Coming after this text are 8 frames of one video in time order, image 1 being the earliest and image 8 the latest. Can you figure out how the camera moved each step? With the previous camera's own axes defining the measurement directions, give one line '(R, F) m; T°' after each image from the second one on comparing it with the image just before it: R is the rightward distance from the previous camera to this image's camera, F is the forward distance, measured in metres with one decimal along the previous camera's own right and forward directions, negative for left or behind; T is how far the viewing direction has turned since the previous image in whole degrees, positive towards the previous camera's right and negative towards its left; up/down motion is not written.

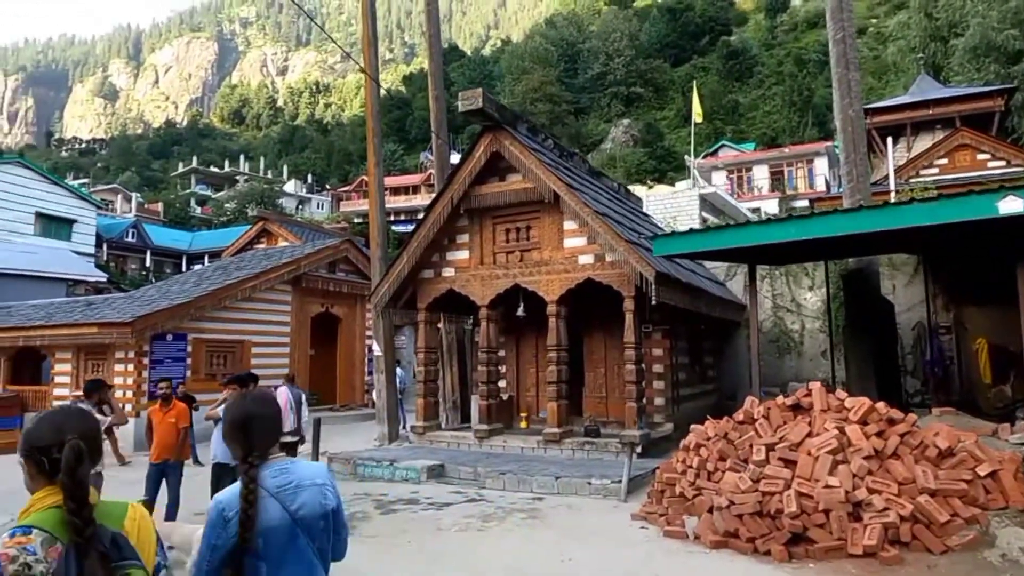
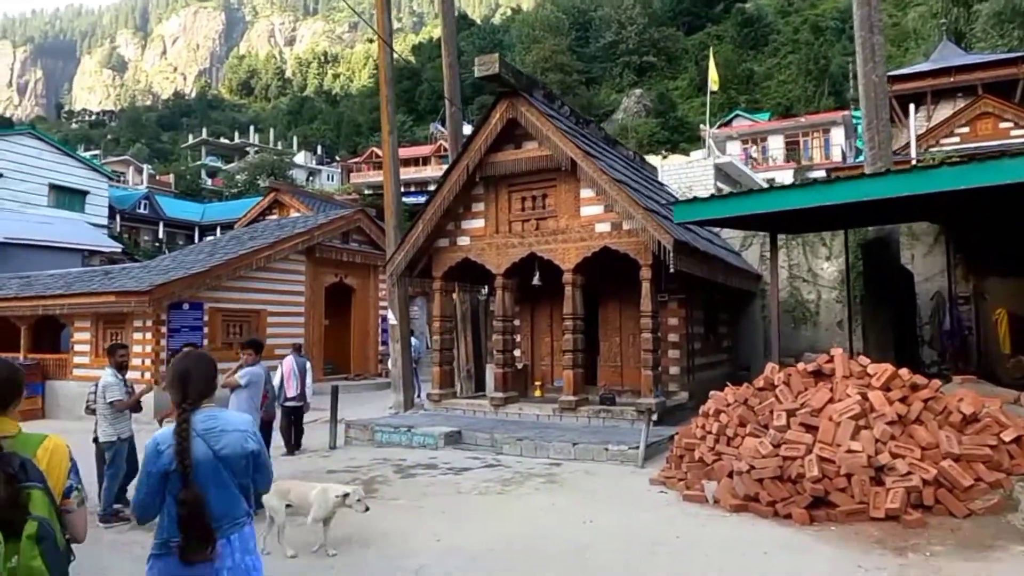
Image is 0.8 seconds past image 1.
(-0.1, 0.0) m; -1°
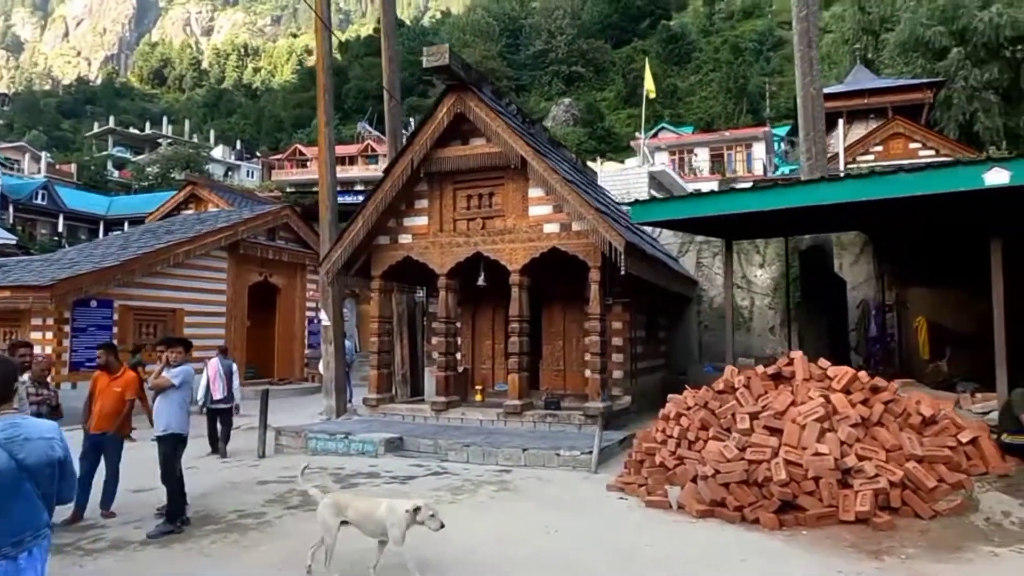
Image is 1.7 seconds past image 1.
(-0.4, +0.4) m; +7°
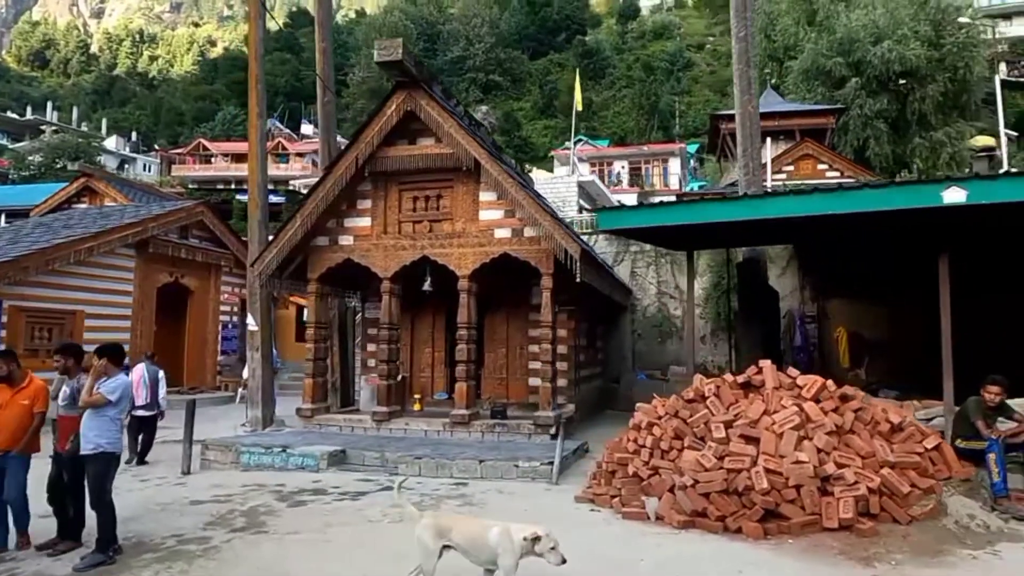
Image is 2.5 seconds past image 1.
(-0.7, +0.3) m; +8°
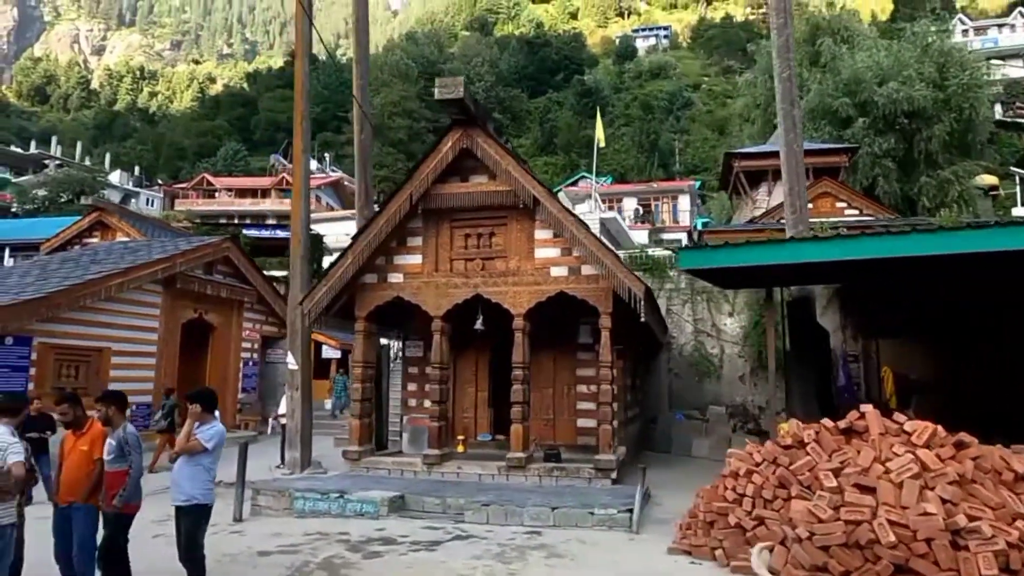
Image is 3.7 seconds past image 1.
(-1.1, +0.2) m; +1°
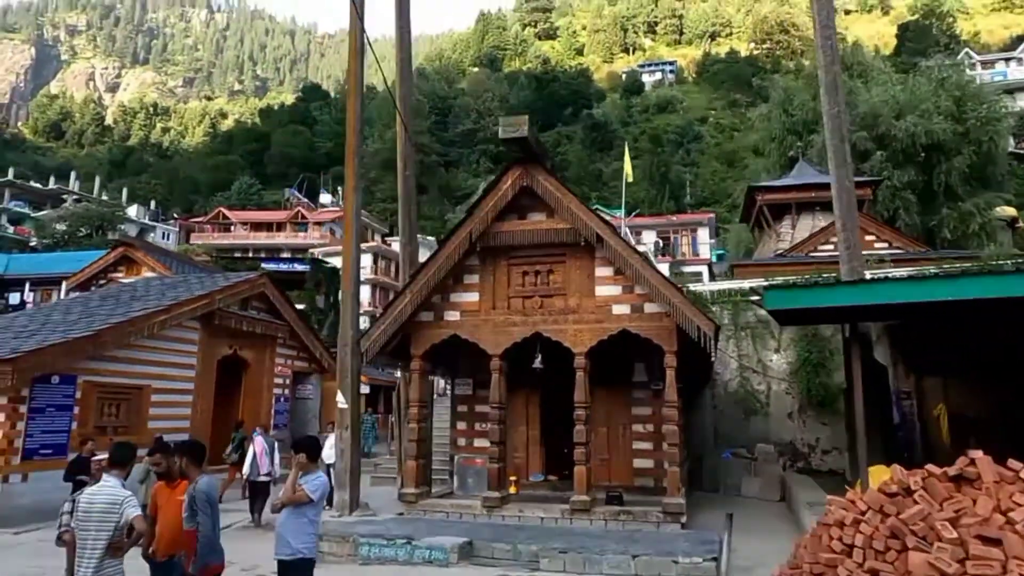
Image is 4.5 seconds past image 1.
(-0.9, +0.1) m; 0°
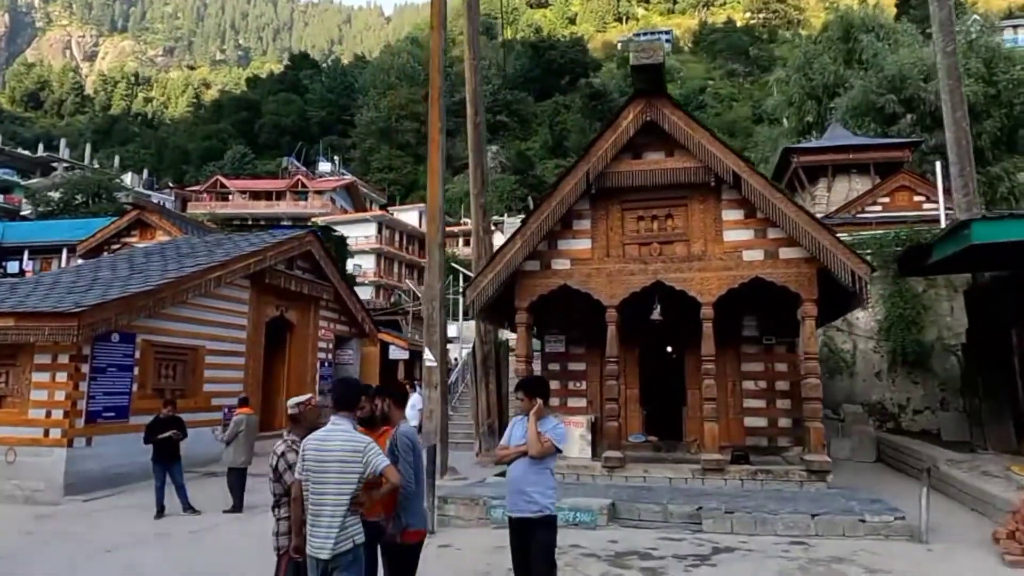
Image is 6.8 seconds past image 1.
(-2.1, +0.9) m; +1°
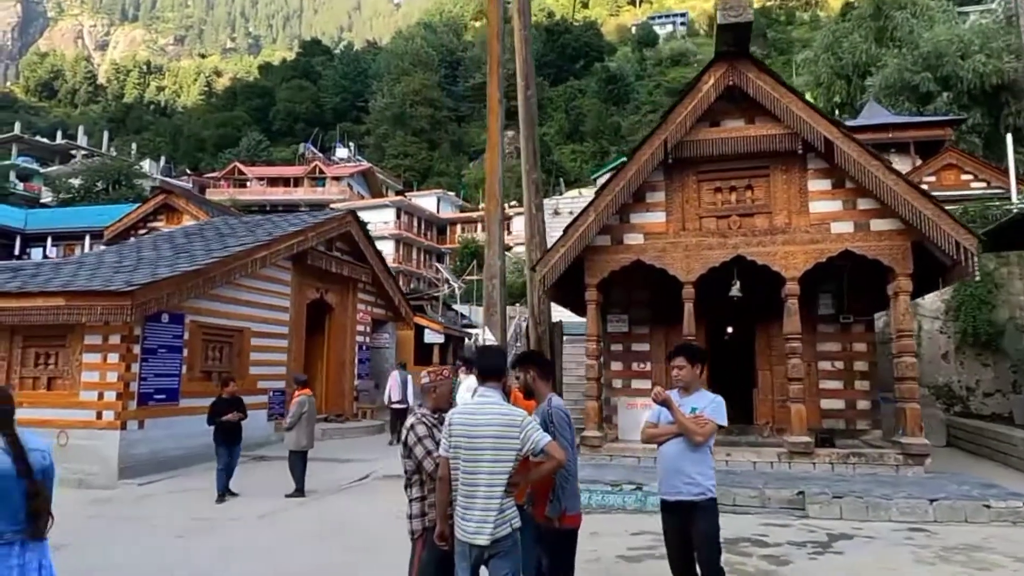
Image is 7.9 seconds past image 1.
(-0.9, +0.5) m; -1°
